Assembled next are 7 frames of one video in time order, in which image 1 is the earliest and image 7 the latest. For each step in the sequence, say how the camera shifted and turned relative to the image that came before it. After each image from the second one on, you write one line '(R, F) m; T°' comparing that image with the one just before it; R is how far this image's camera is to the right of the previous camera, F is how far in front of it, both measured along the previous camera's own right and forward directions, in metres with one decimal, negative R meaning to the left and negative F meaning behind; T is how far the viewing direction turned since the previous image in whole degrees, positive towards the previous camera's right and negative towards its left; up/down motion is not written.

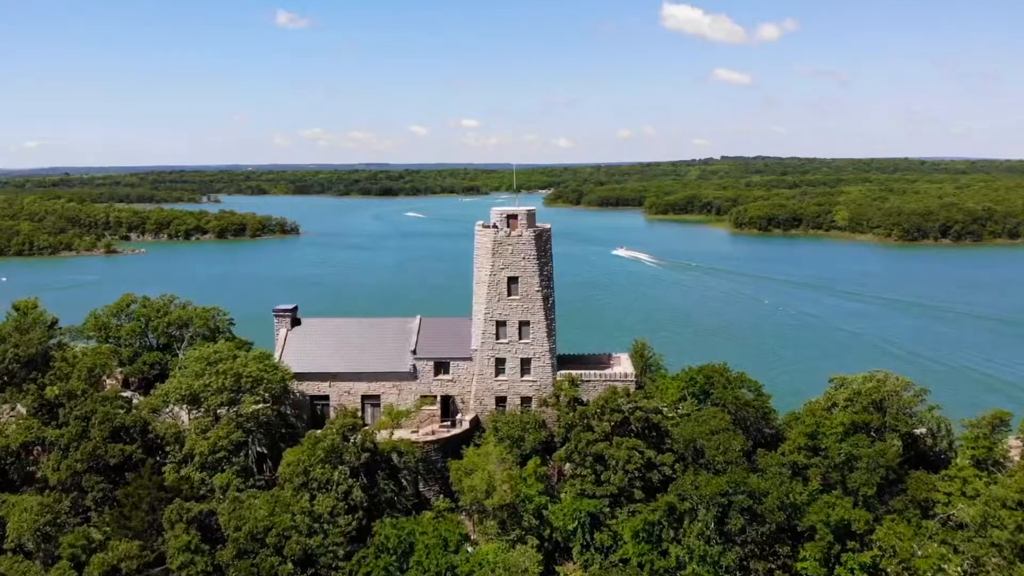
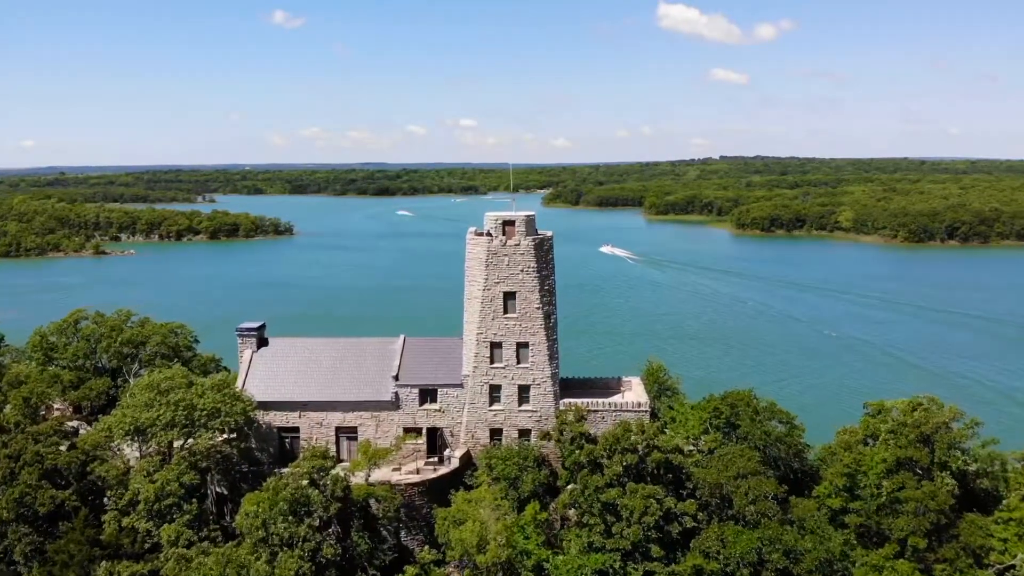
(0.0, +1.1) m; 0°
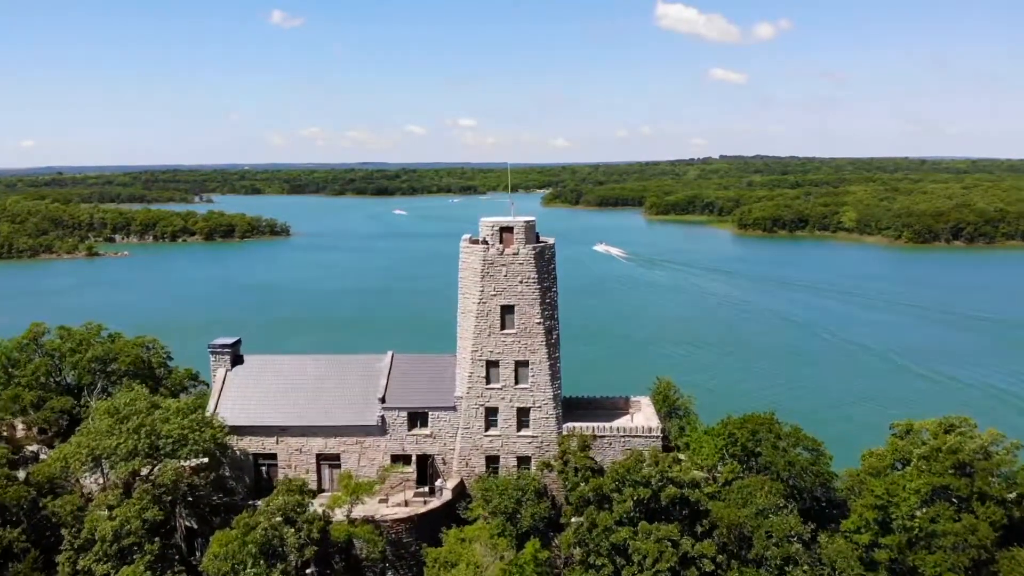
(0.0, +0.7) m; 0°
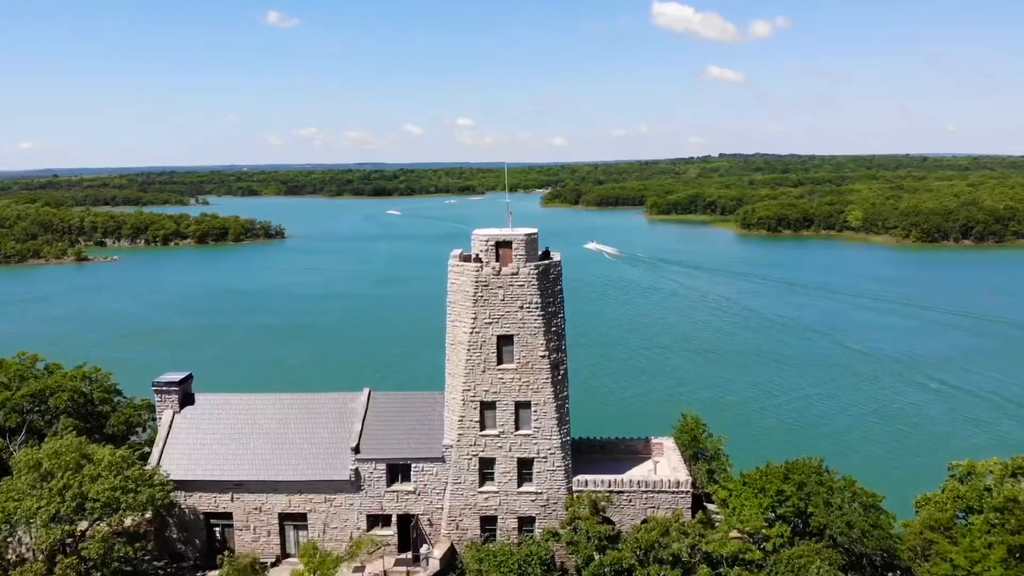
(0.0, +1.2) m; 0°
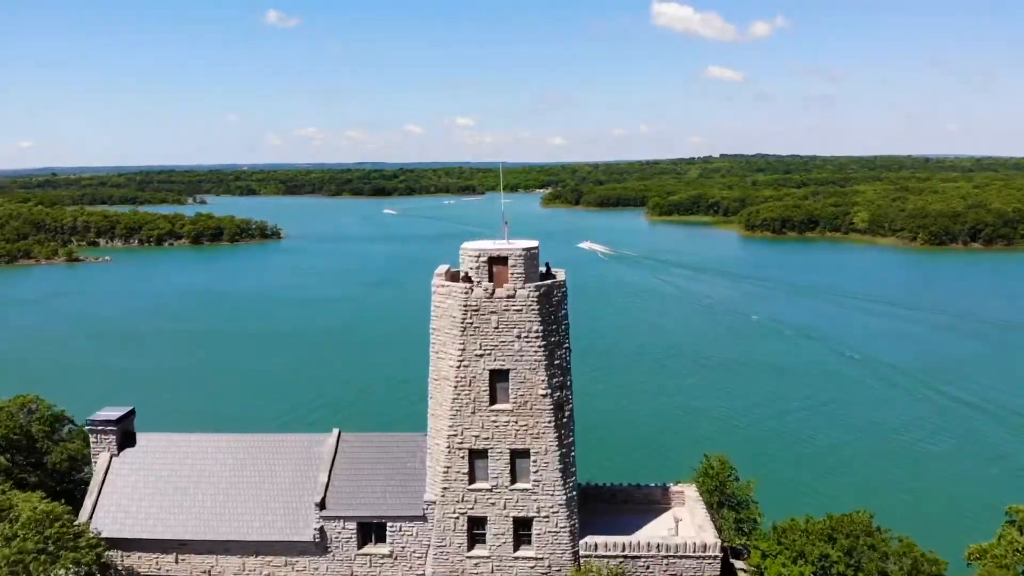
(0.0, +1.0) m; 0°
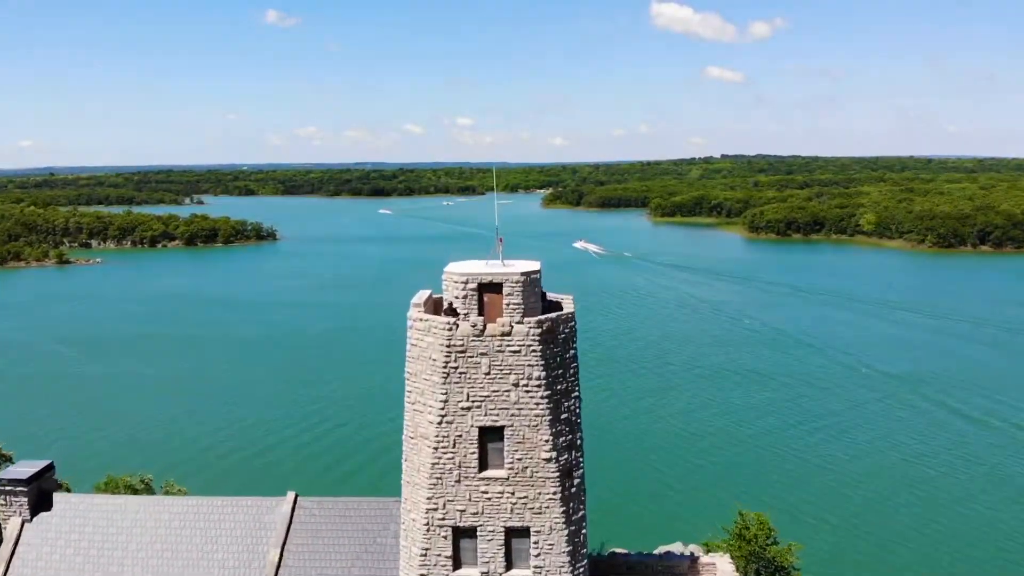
(0.0, +1.0) m; 0°
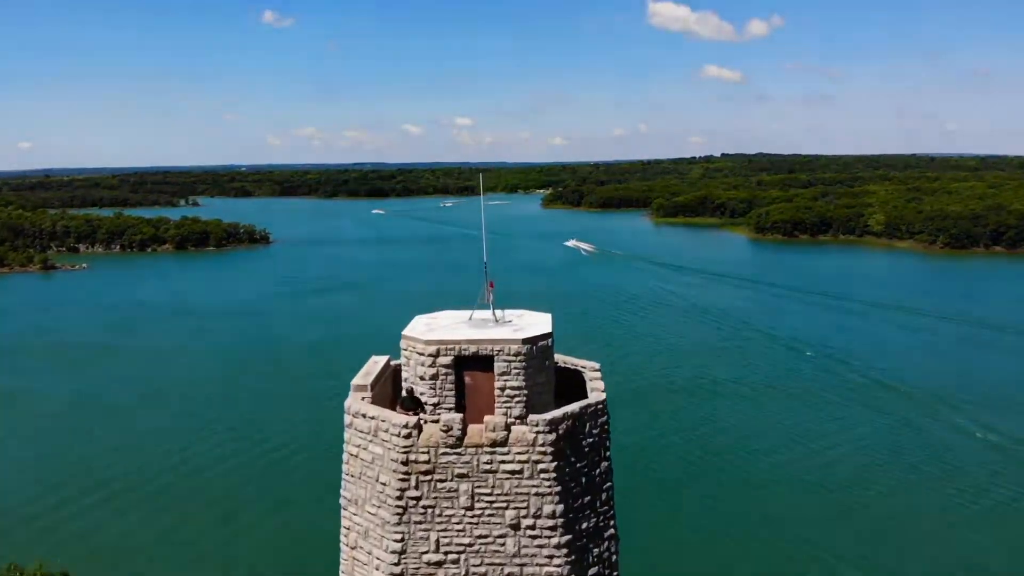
(0.0, +1.5) m; 0°
